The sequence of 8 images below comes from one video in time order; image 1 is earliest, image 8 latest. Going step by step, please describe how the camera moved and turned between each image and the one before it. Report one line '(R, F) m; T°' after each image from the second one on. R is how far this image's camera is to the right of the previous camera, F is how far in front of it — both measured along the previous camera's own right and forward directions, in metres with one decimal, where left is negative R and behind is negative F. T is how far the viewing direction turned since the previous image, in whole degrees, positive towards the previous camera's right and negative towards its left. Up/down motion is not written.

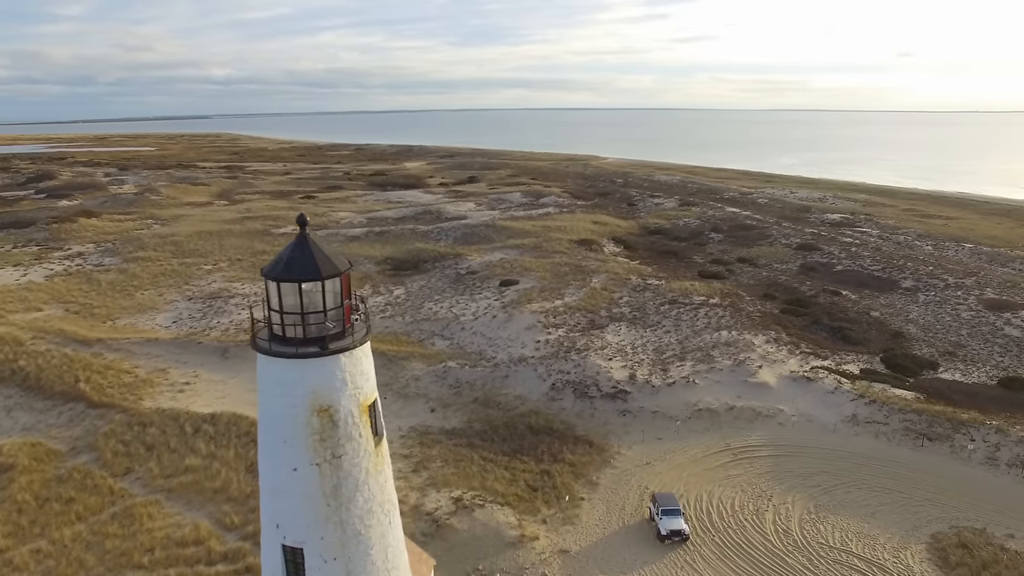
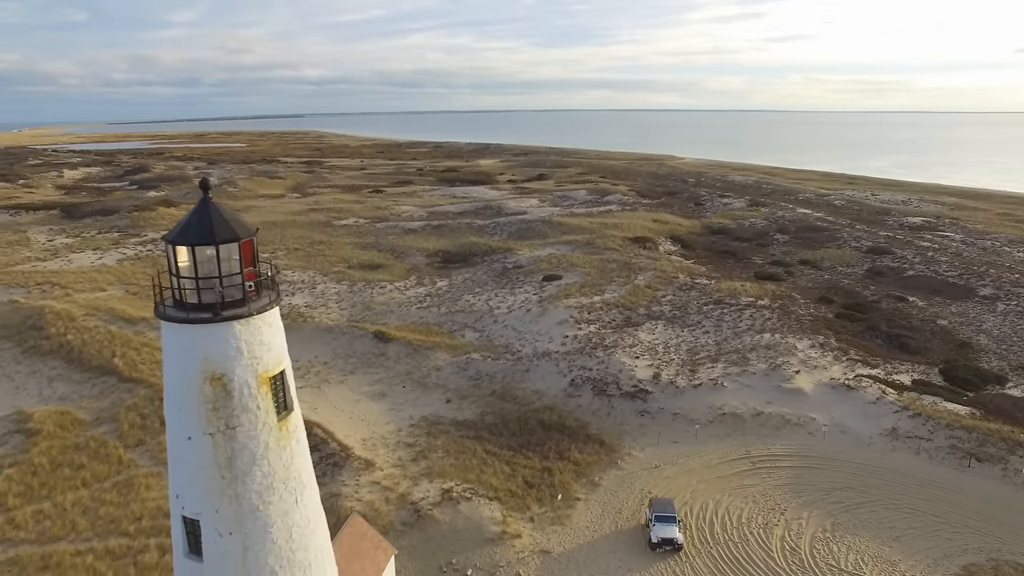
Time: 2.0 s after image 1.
(+1.8, +0.8) m; -7°
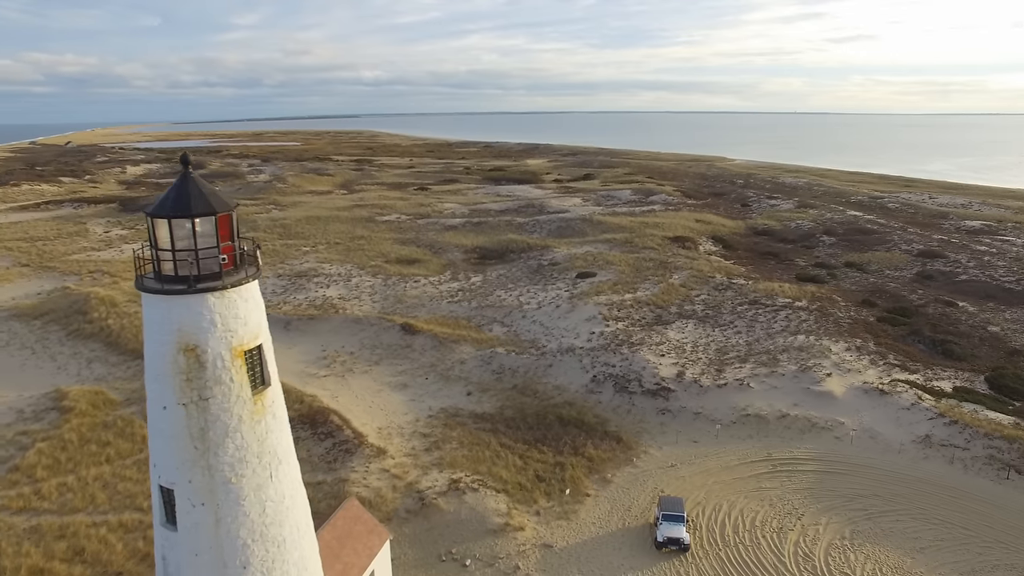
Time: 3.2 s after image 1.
(+0.8, +0.2) m; -4°
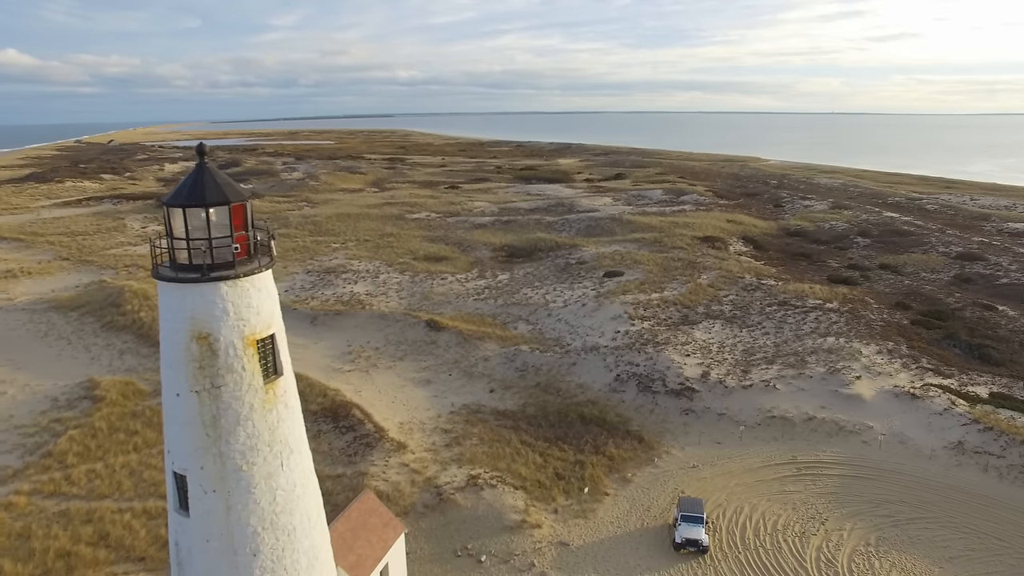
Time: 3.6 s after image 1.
(+0.2, +0.1) m; -2°
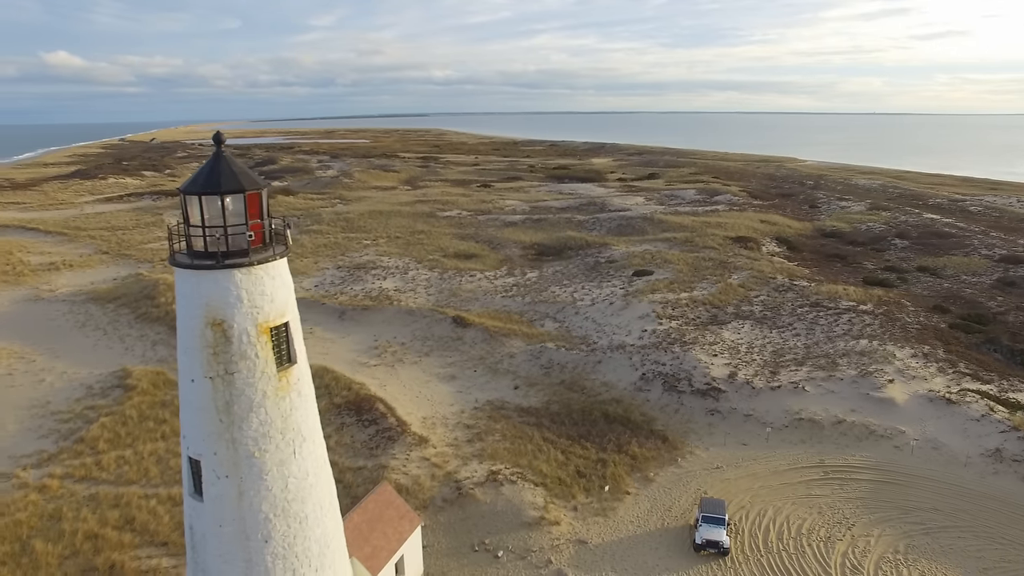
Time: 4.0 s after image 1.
(+0.2, +0.1) m; -3°
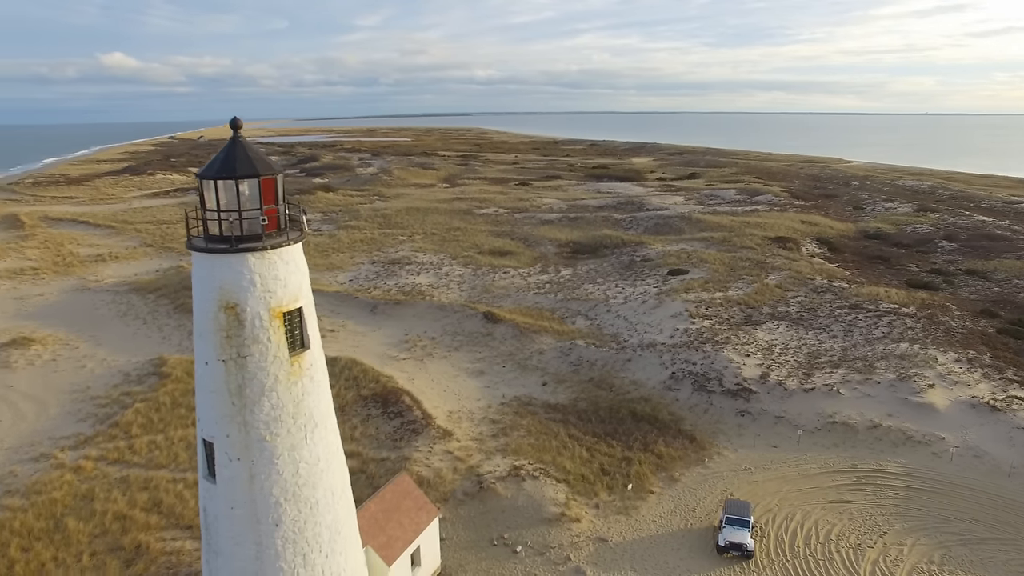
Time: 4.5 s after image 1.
(+0.3, +0.1) m; -3°
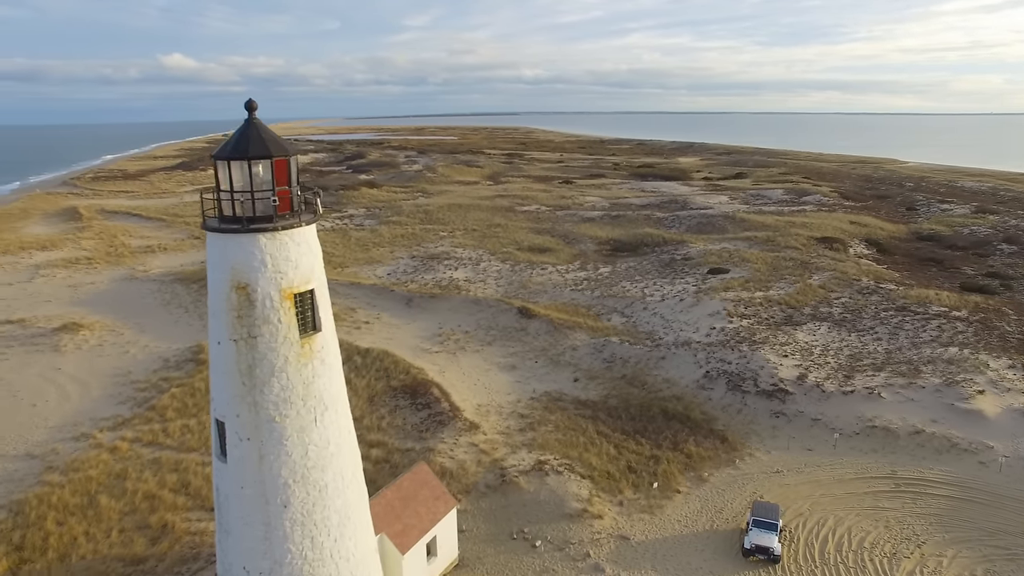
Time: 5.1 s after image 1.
(+0.4, +0.2) m; -4°
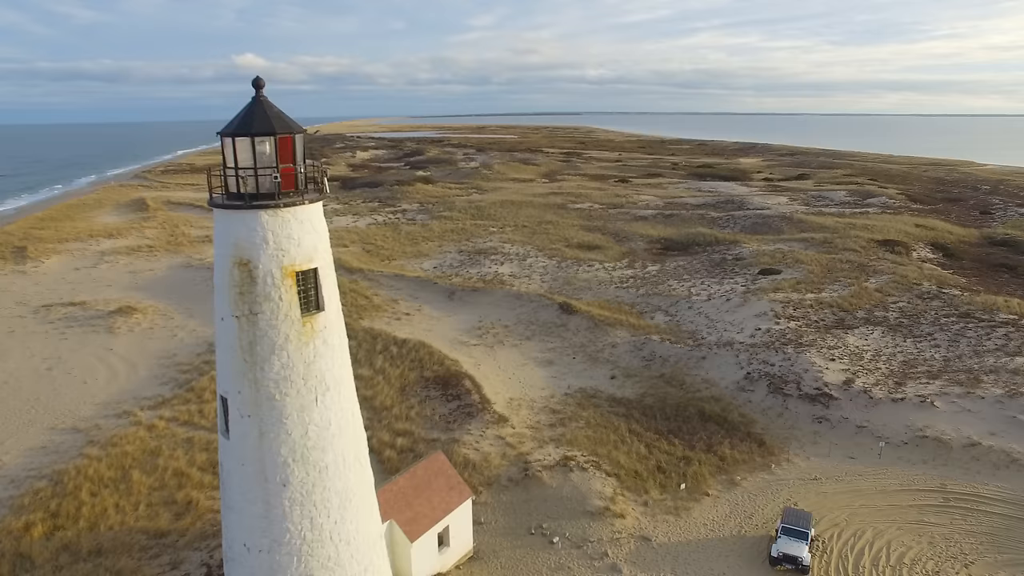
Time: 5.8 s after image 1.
(+0.6, +0.3) m; -5°
